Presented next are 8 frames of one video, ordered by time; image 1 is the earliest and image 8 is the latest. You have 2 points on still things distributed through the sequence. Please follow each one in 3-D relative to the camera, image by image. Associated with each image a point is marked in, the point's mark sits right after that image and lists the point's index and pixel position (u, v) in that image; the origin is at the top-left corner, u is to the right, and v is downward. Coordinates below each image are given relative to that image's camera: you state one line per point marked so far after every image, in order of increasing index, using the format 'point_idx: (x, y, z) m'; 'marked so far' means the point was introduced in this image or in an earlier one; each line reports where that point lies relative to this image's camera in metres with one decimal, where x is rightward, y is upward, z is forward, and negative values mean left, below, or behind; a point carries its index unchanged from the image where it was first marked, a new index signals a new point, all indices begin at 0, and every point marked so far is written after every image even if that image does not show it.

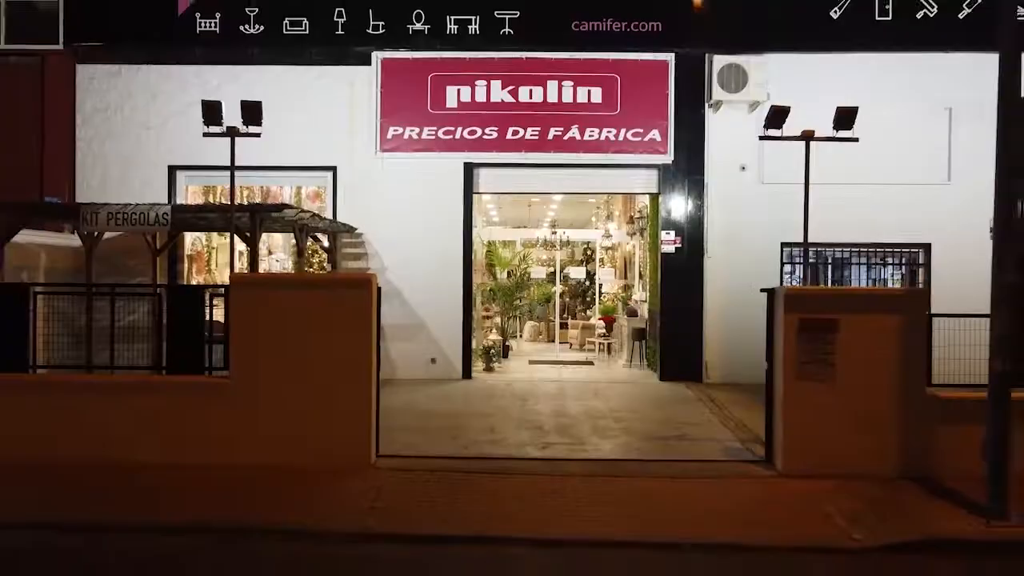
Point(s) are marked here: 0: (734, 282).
0: (+2.7, +0.1, +9.9) m
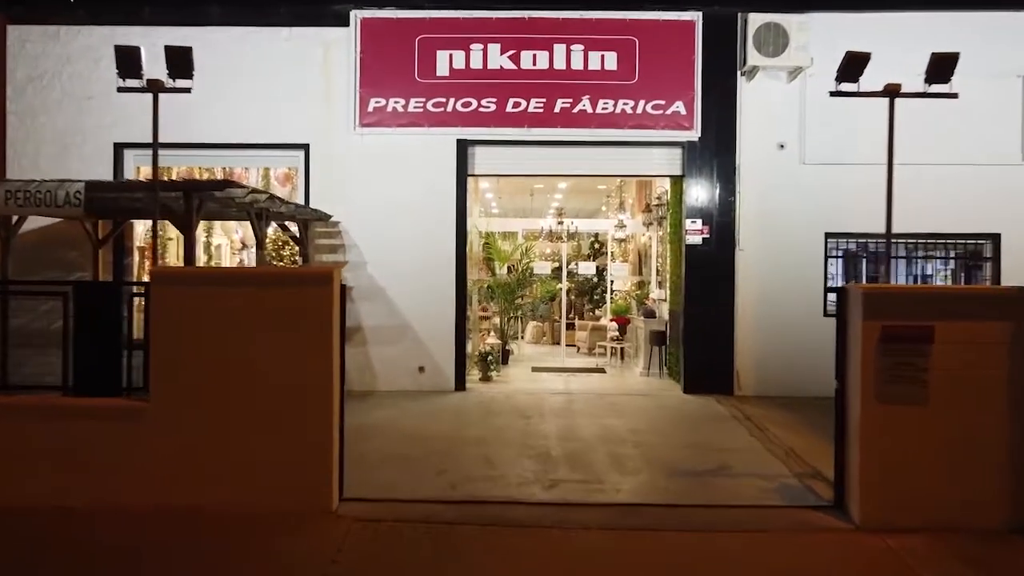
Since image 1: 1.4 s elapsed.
0: (+2.7, +0.1, +8.5) m
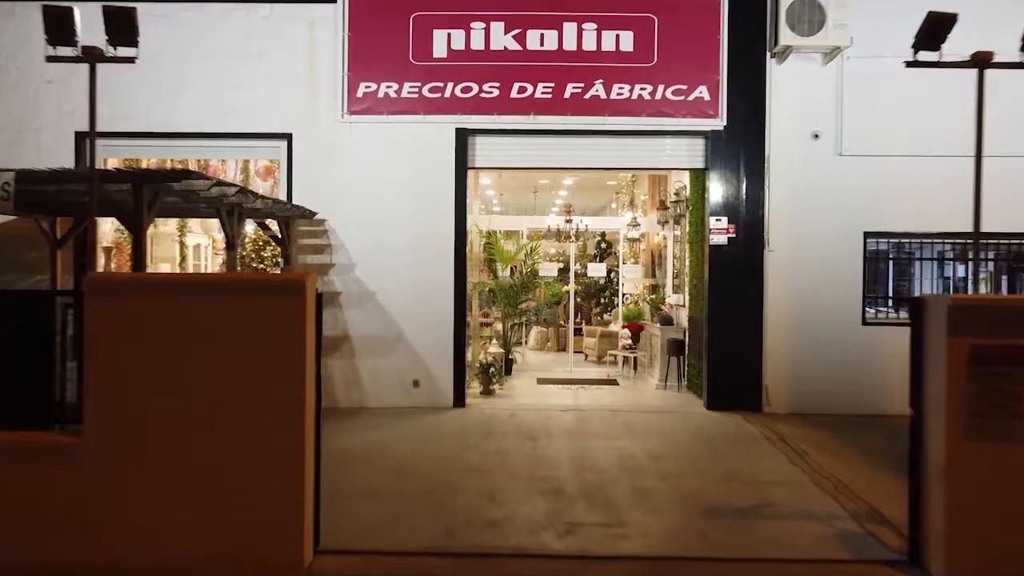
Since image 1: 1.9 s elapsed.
0: (+2.8, +0.1, +7.7) m
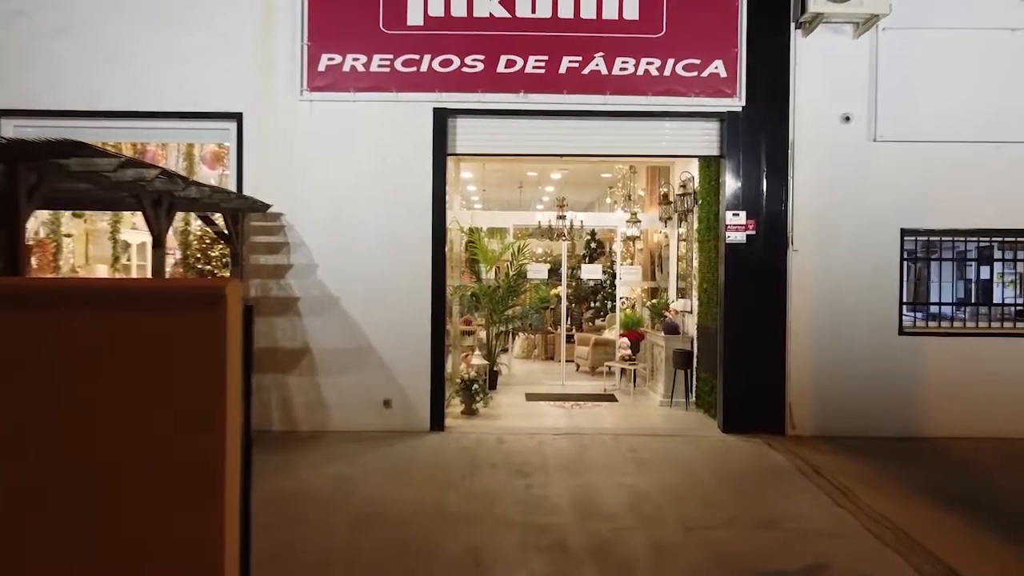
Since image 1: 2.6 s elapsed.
0: (+2.7, 0.0, +6.7) m
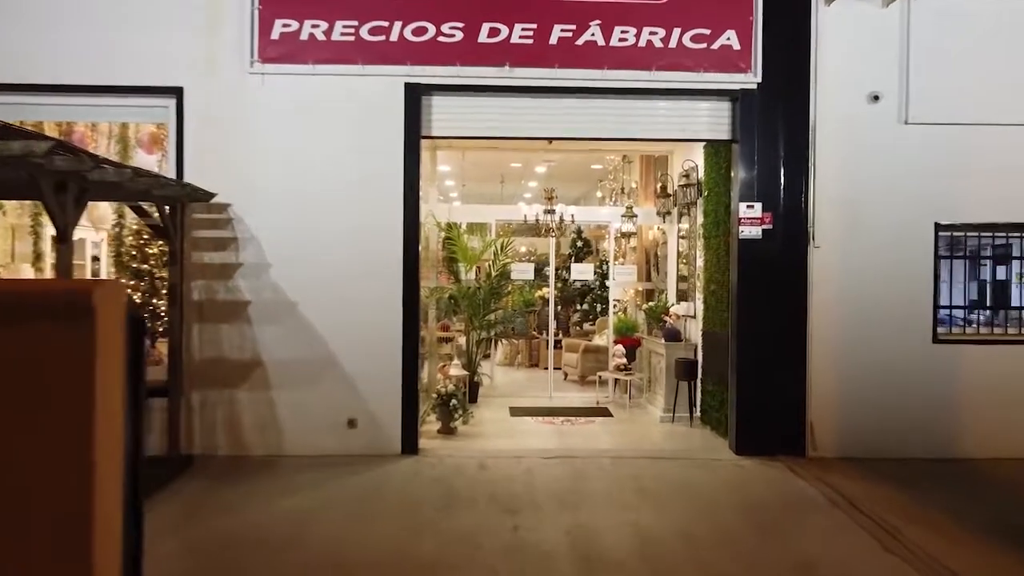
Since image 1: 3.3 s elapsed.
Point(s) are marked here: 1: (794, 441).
0: (+2.5, 0.0, +5.9) m
1: (+2.1, -1.1, +5.9) m
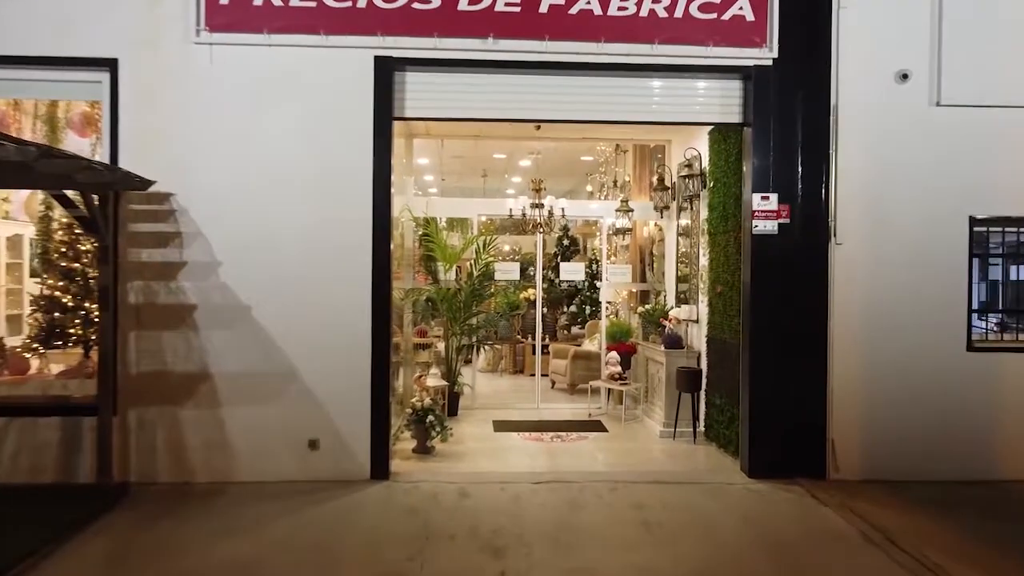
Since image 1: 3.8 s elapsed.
0: (+2.4, 0.0, +5.3) m
1: (+2.0, -1.1, +5.3) m
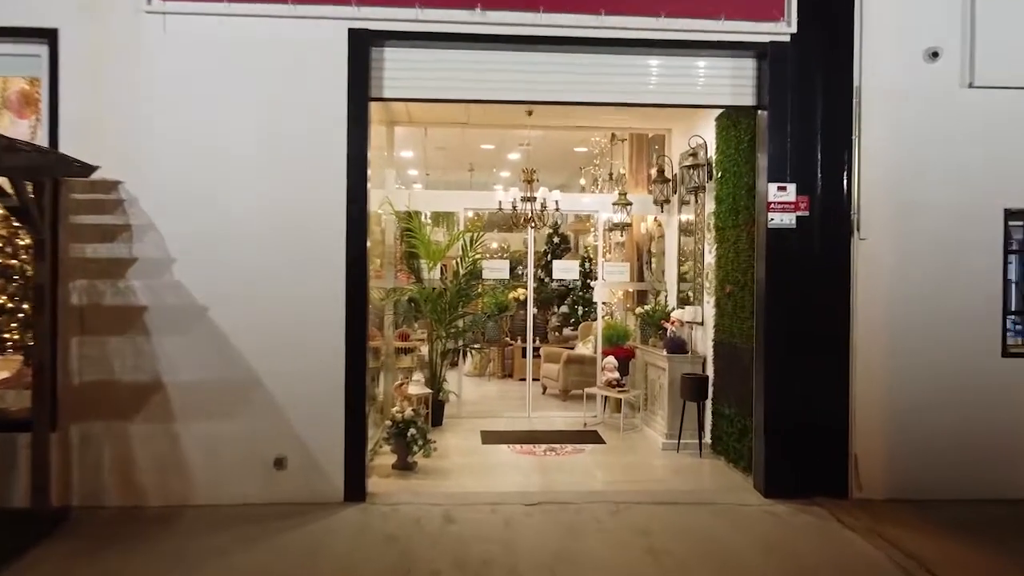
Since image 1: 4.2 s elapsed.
0: (+2.4, 0.0, +4.8) m
1: (+1.9, -1.1, +4.8) m
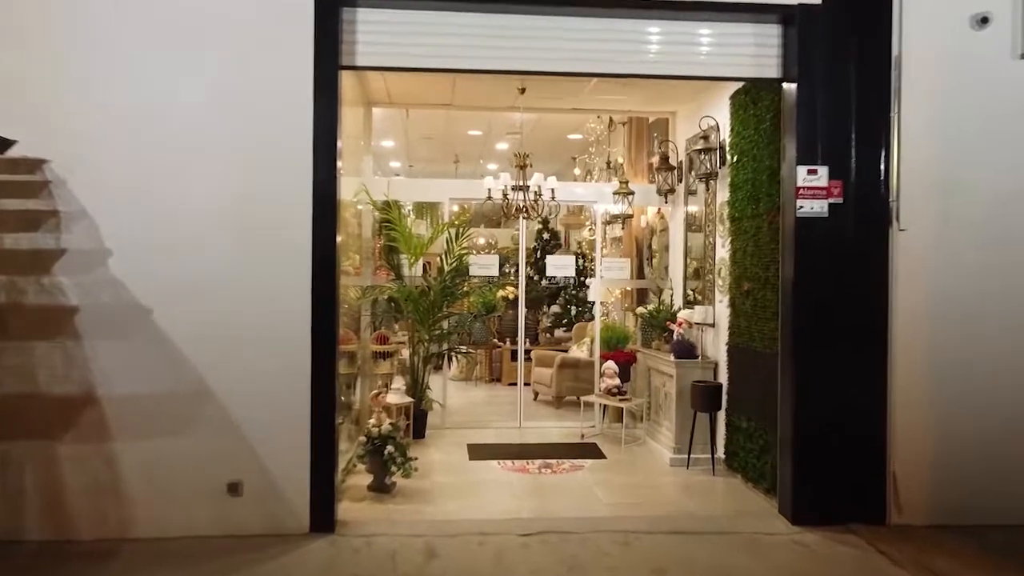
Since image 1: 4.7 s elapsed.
0: (+2.3, 0.0, +4.2) m
1: (+1.9, -1.1, +4.2) m
